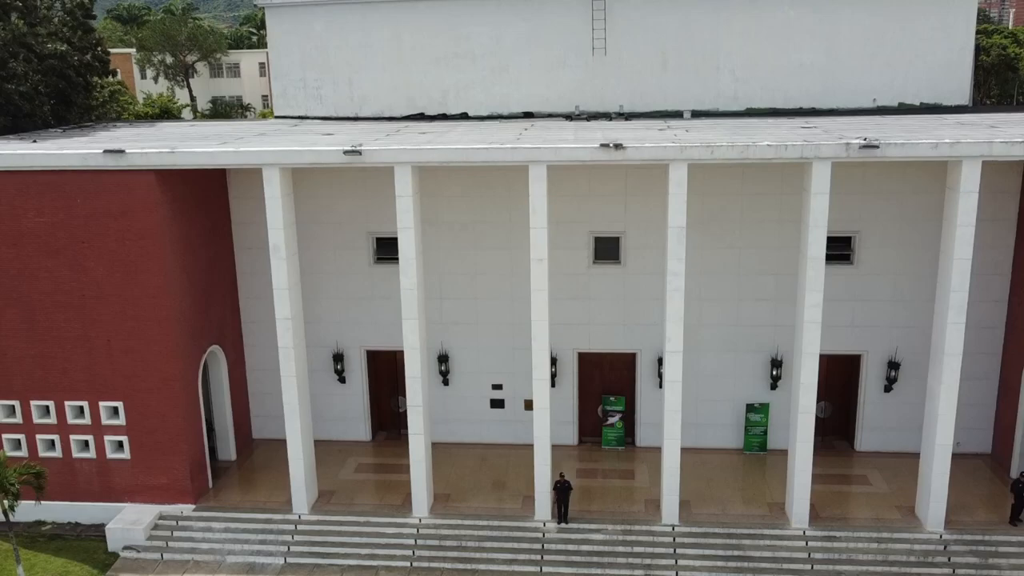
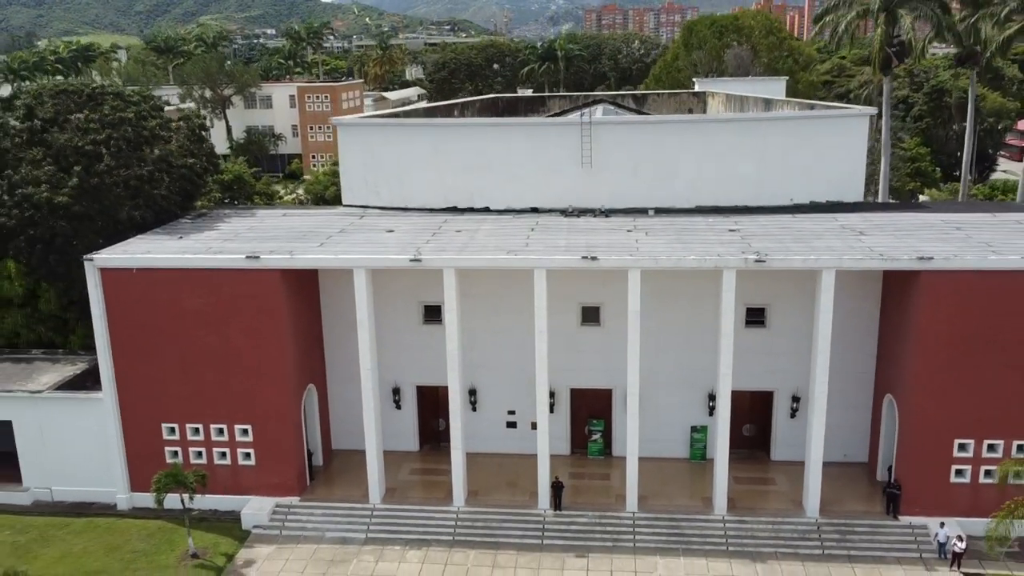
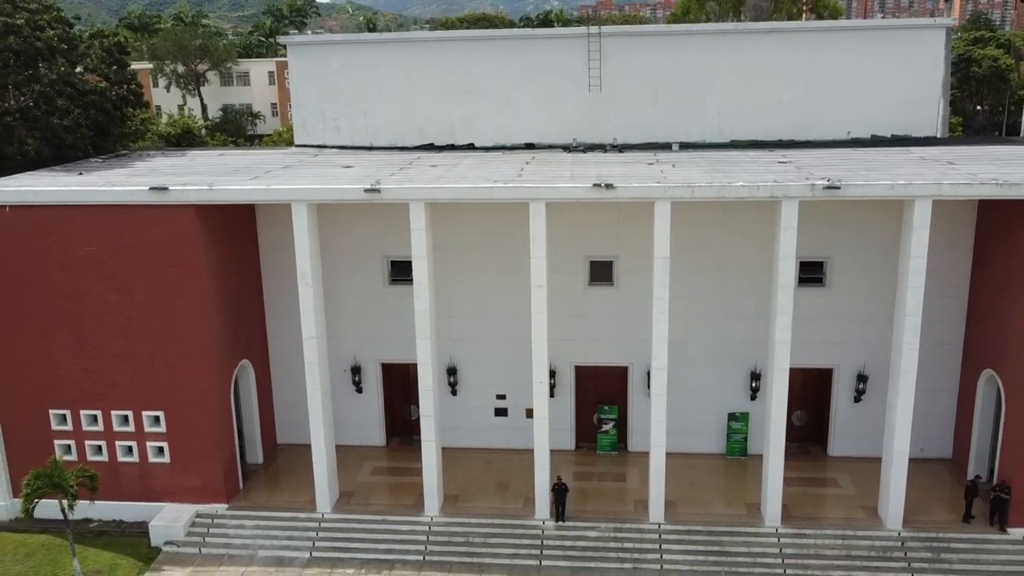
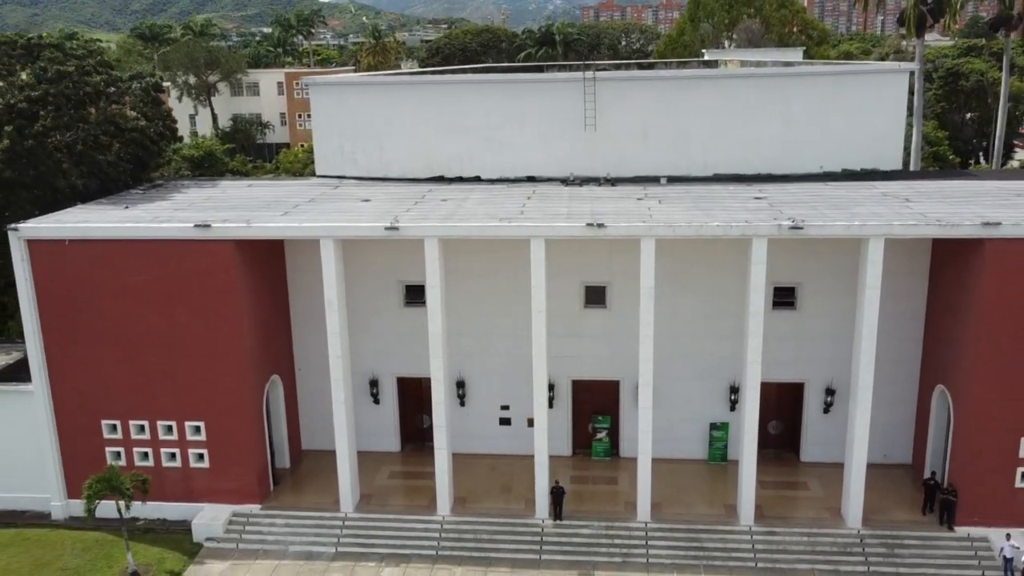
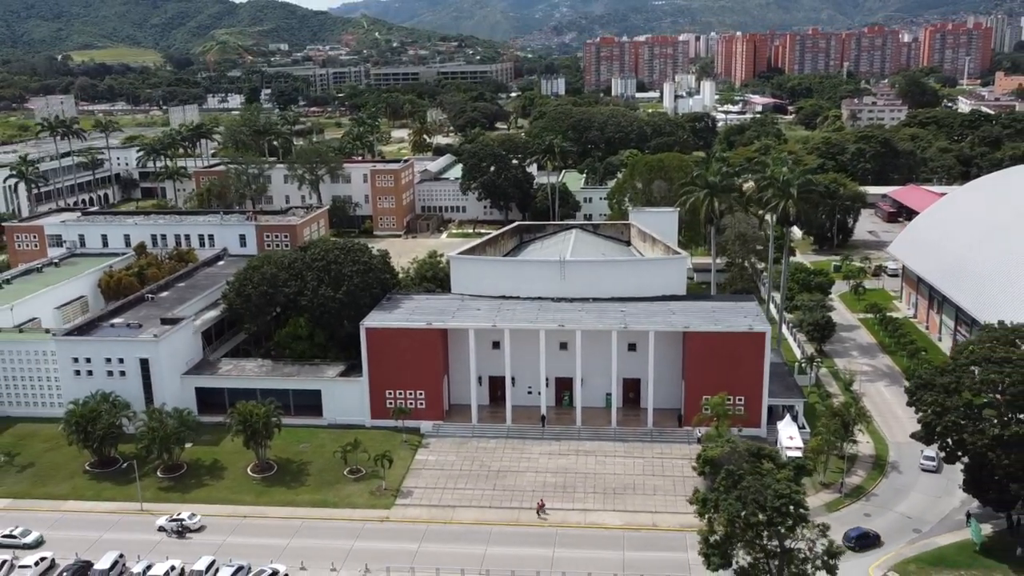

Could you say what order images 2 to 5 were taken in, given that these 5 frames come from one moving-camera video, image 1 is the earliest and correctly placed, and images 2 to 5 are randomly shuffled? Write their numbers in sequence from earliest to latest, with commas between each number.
3, 4, 2, 5
